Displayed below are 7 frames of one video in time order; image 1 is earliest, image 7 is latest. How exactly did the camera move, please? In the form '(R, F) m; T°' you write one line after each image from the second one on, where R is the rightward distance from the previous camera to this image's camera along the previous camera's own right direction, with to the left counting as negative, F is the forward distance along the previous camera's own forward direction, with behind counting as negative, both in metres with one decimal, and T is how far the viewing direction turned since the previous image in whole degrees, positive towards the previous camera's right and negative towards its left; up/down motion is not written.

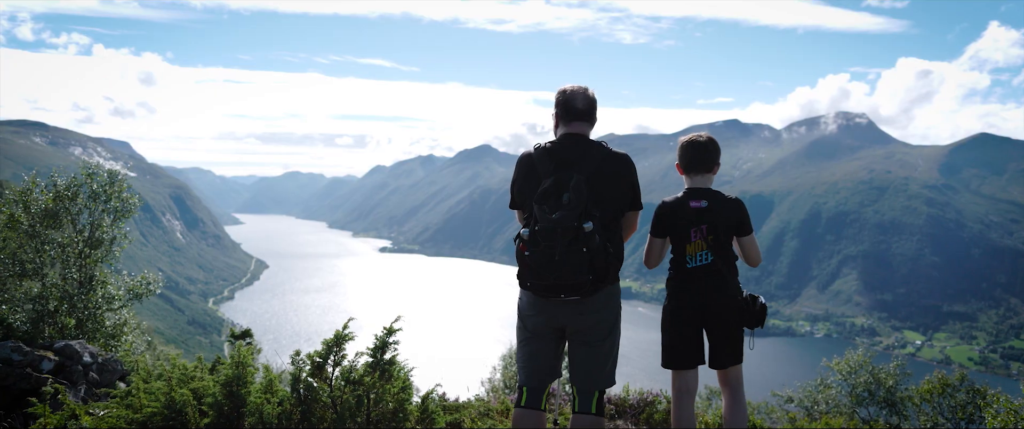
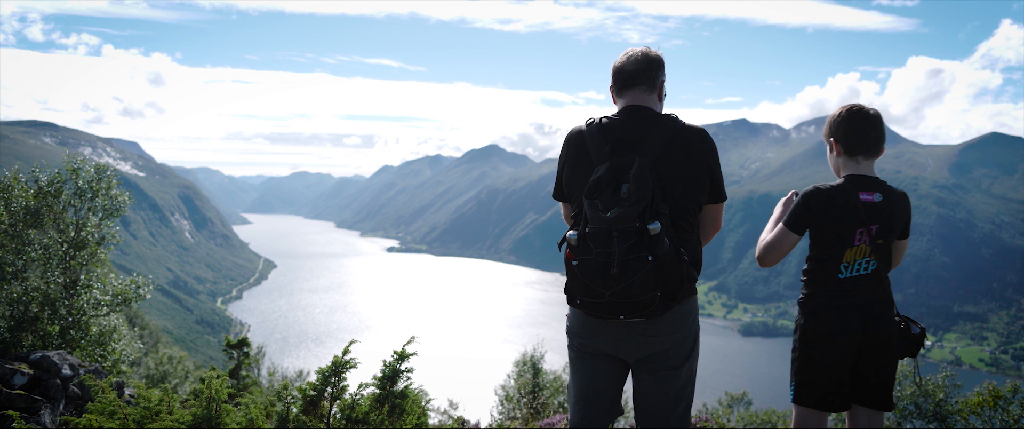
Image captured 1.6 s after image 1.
(-0.3, +1.5) m; -1°
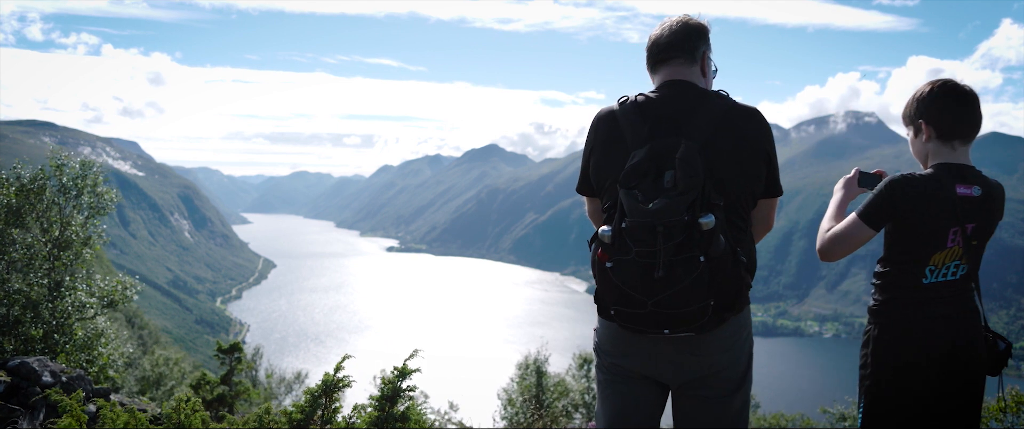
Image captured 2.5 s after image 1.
(-0.1, +0.8) m; 0°
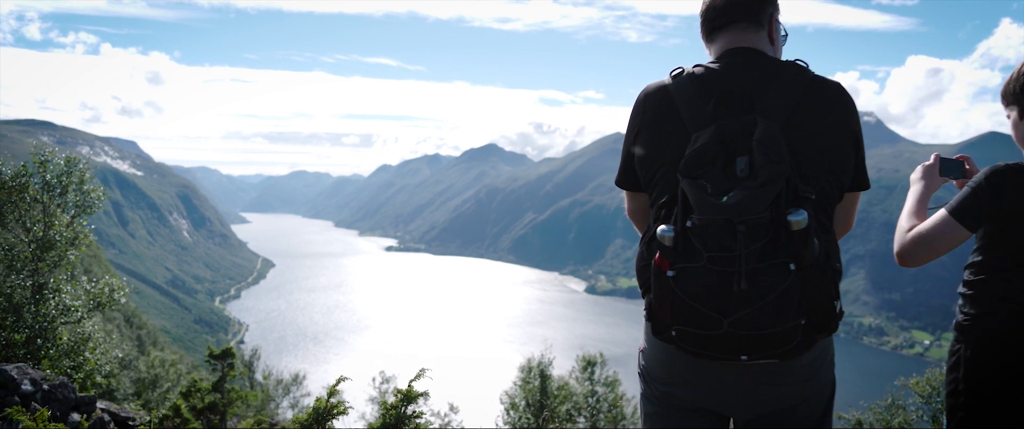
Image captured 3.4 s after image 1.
(-0.2, +0.8) m; 0°
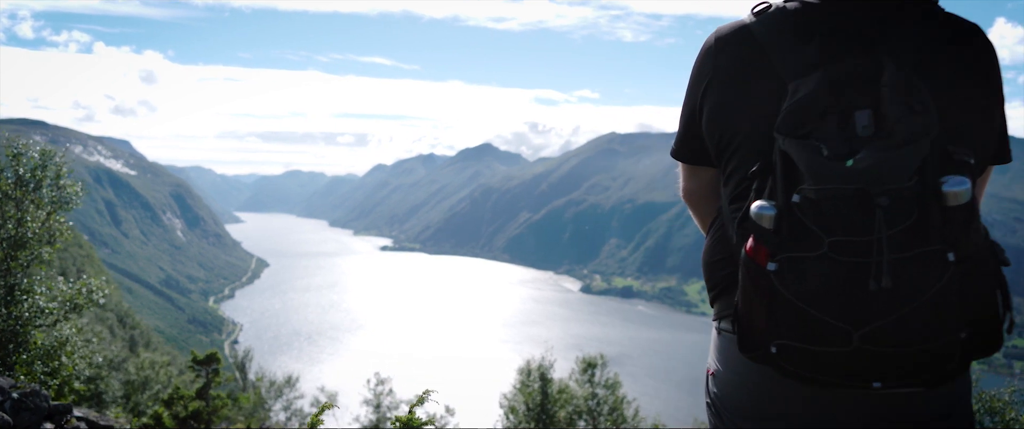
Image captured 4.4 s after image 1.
(-0.2, +0.9) m; 0°
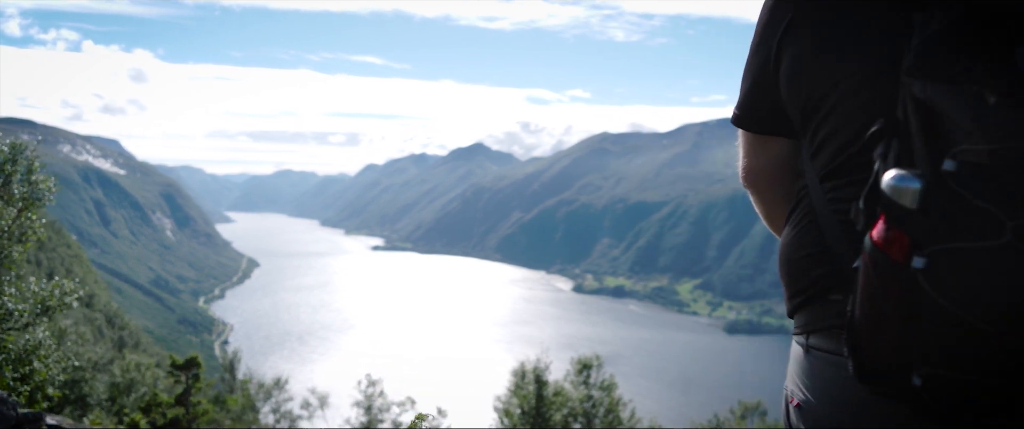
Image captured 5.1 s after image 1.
(-0.1, +0.7) m; +1°
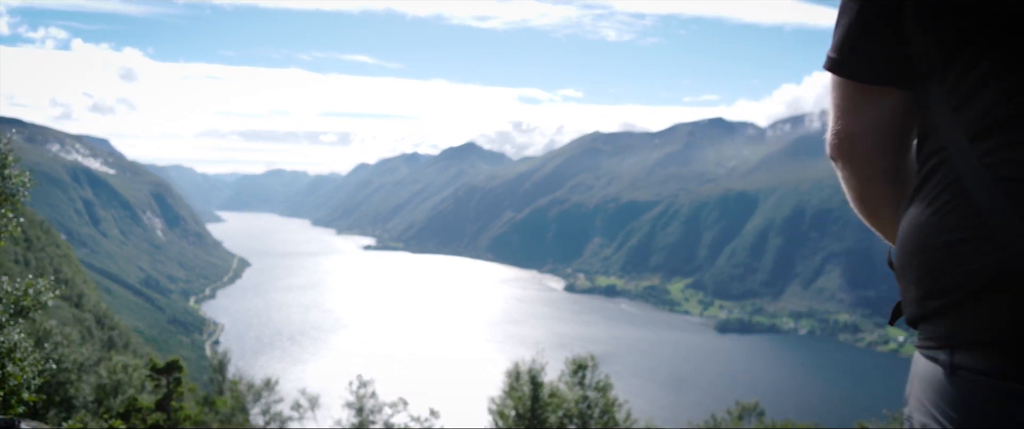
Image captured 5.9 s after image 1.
(-0.1, +0.6) m; +1°
